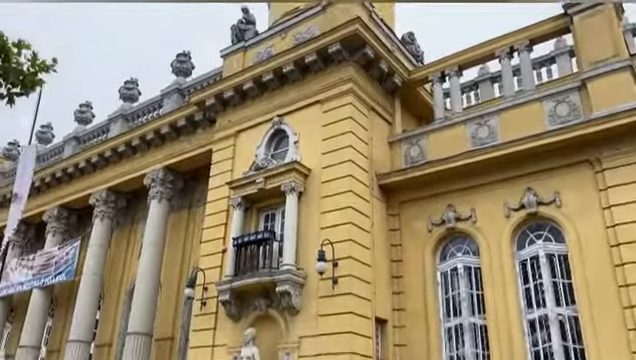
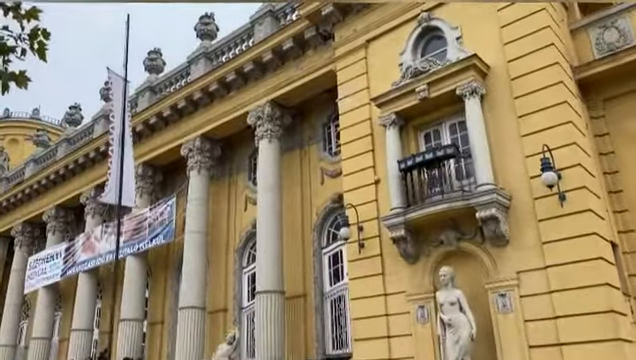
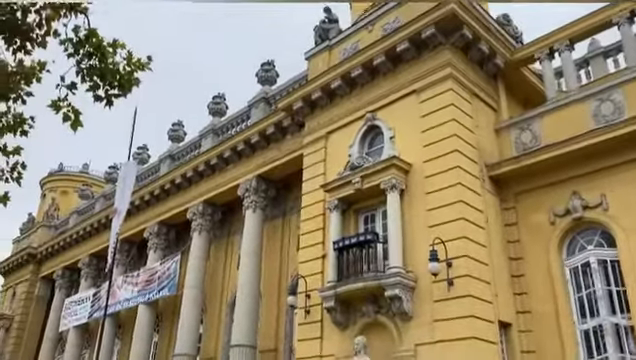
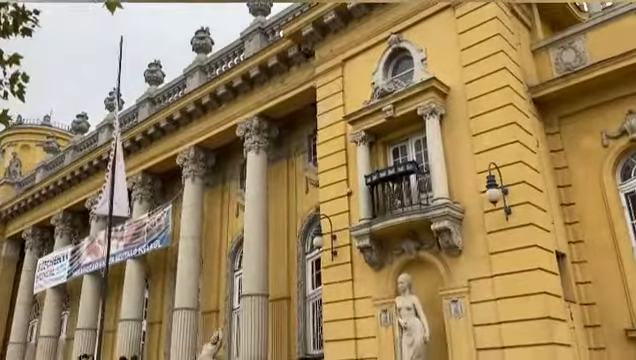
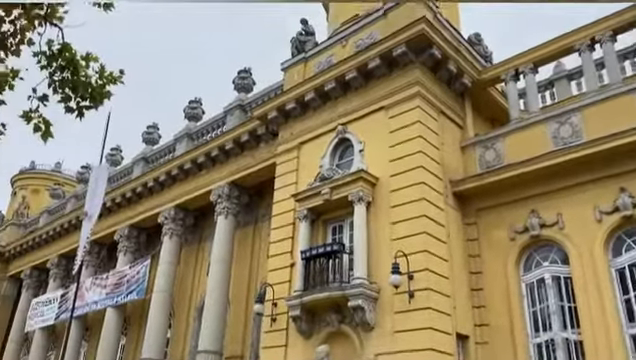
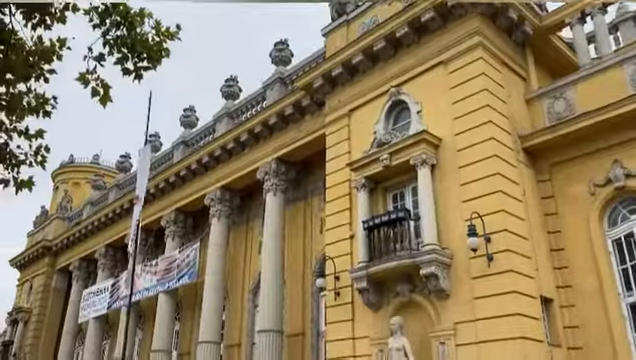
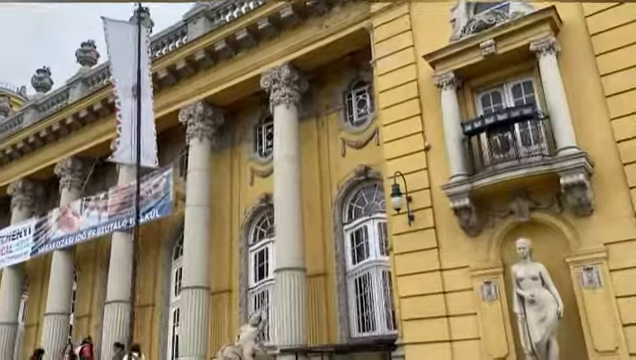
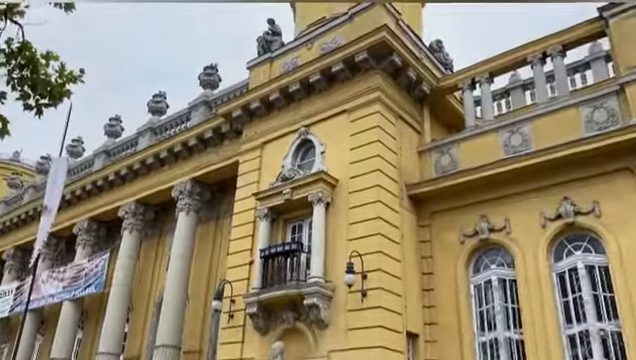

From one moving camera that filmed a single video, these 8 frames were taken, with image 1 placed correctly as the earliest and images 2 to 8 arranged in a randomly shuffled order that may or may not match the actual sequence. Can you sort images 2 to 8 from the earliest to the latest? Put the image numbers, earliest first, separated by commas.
8, 5, 3, 6, 4, 2, 7
